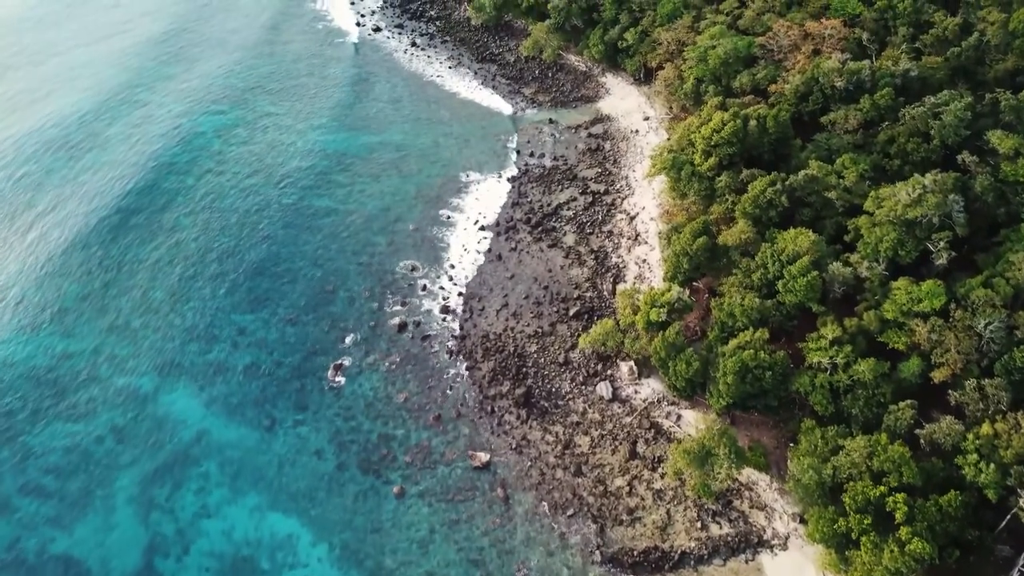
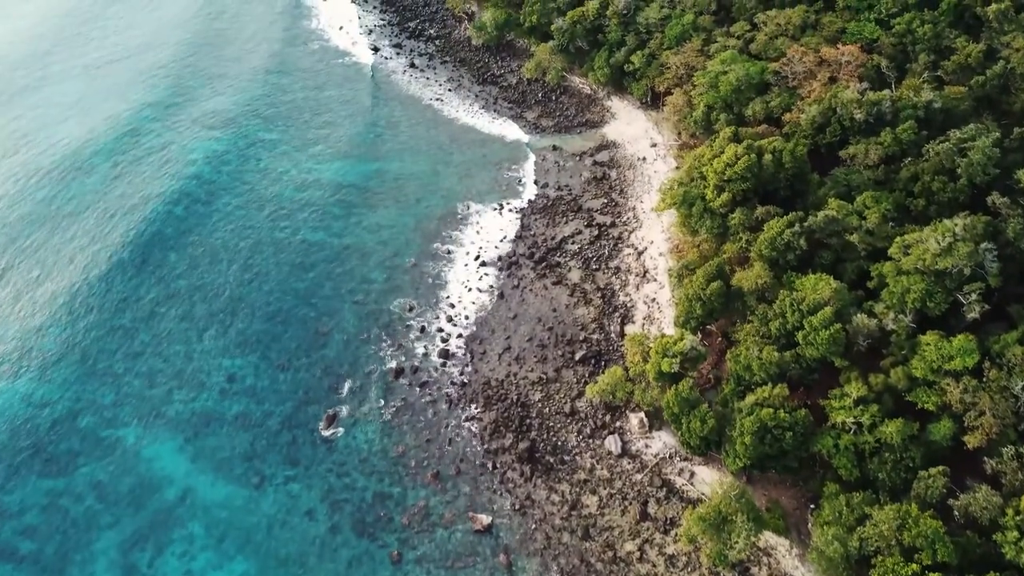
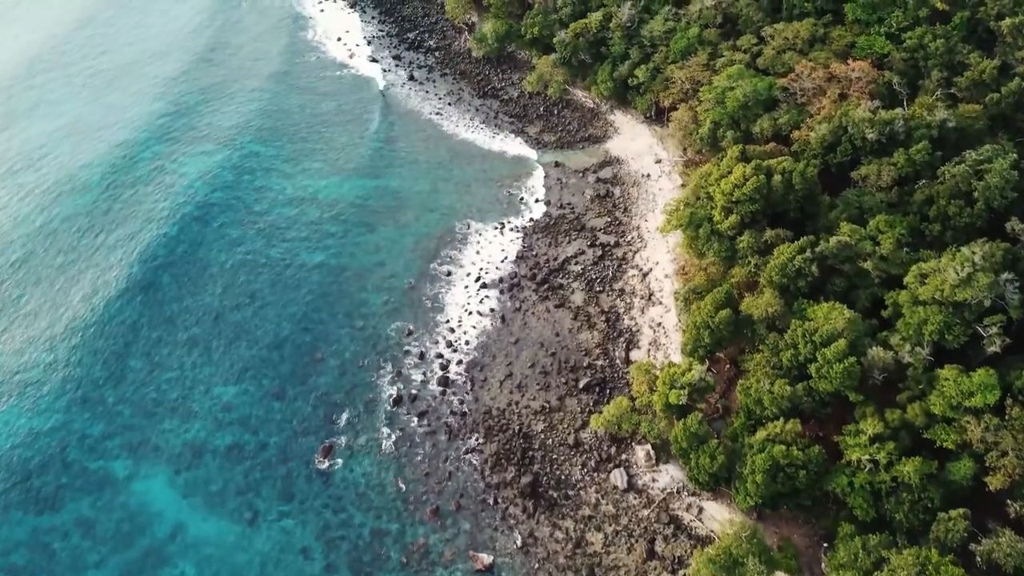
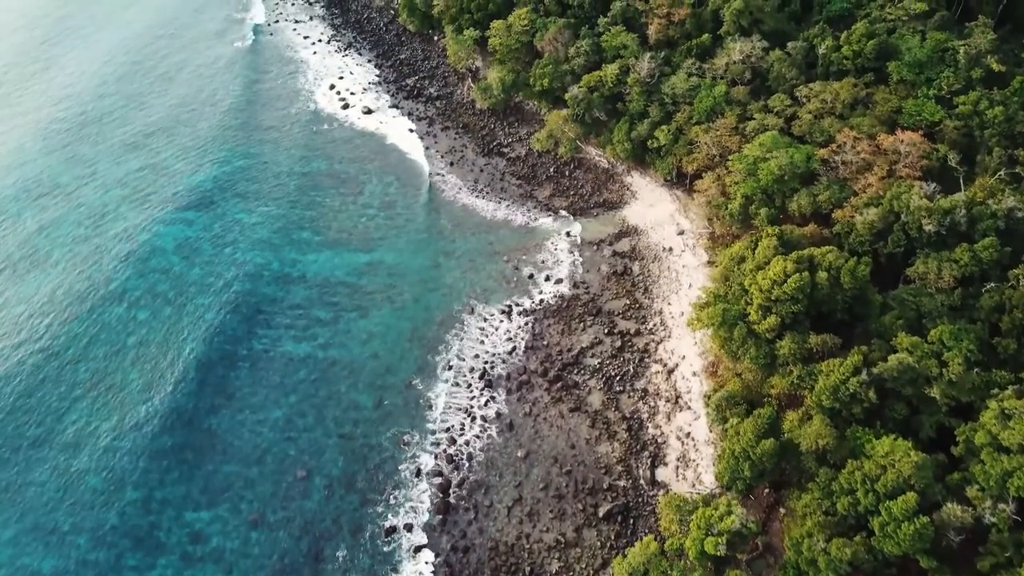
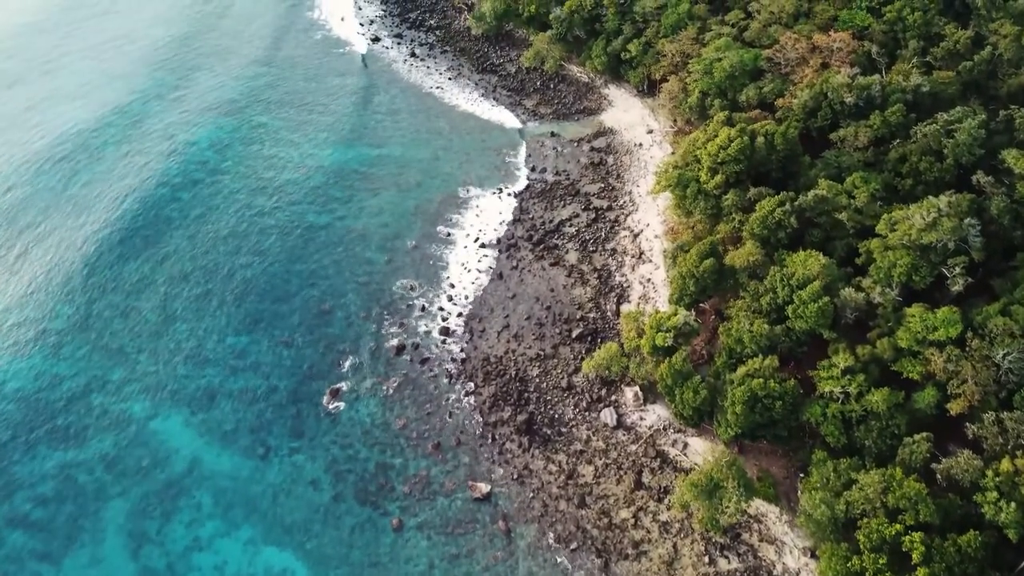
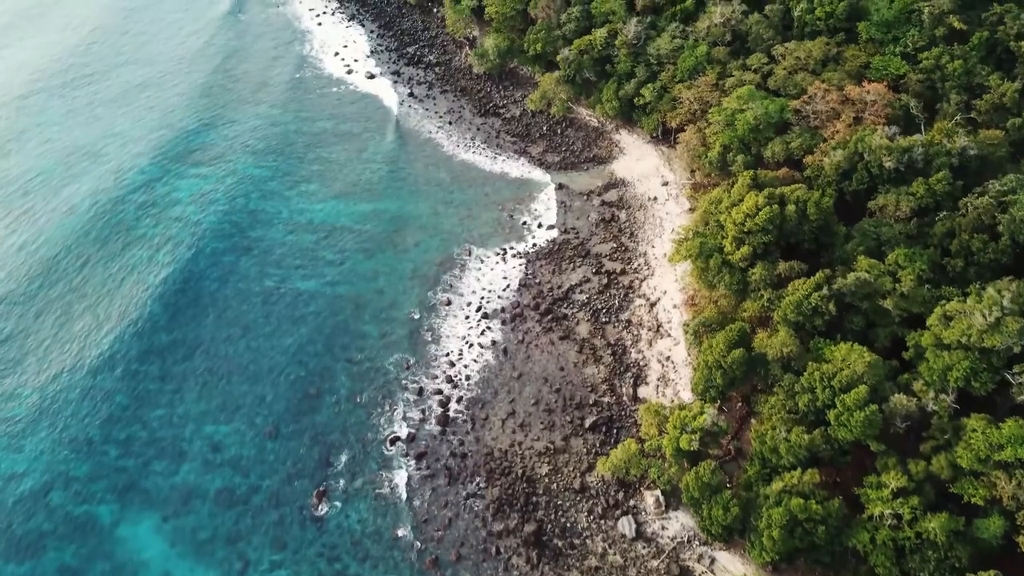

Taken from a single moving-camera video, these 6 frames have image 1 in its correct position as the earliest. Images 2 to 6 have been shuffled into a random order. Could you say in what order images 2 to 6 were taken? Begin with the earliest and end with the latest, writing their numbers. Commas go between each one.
5, 2, 3, 6, 4
